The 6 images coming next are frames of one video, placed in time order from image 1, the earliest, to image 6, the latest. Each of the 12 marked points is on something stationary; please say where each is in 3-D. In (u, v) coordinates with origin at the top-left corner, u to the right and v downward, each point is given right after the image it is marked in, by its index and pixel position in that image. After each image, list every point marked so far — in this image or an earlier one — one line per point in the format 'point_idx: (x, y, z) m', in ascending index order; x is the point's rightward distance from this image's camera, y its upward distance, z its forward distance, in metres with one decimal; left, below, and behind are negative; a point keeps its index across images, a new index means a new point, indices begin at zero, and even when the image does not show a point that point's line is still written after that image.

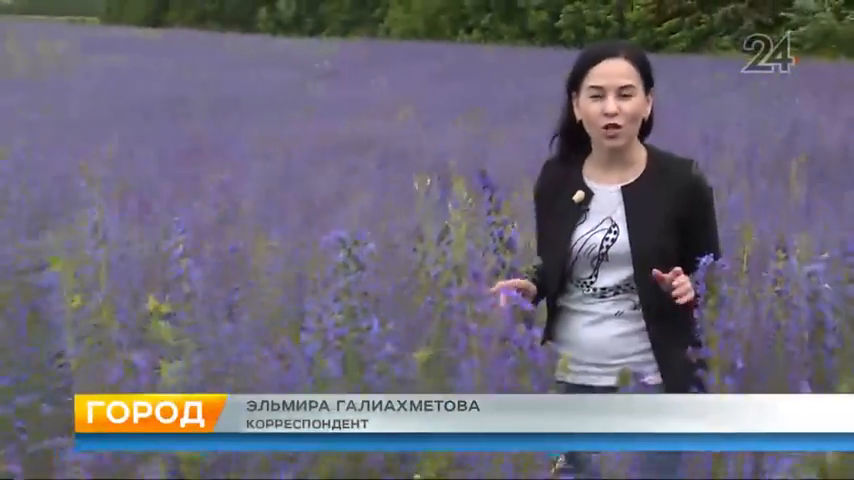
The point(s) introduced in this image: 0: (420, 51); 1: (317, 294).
0: (0.0, +0.4, +1.7) m
1: (-0.2, -0.1, +1.6) m
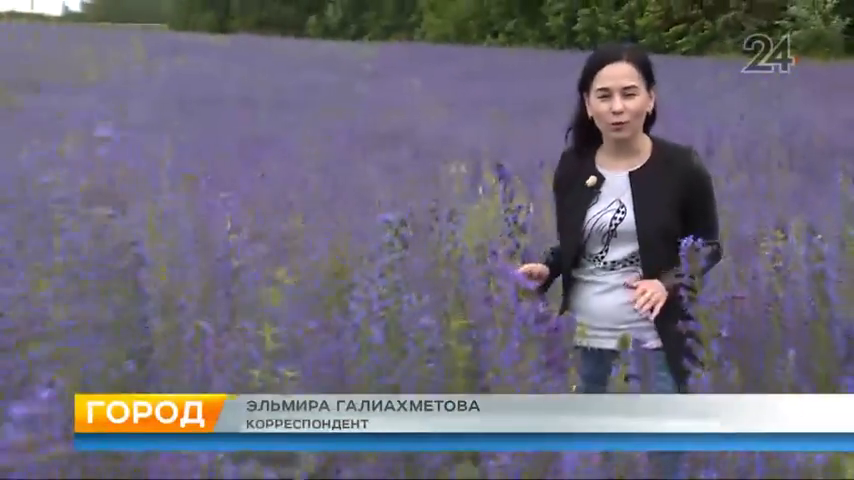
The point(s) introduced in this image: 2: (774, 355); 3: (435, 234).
0: (+0.1, +0.4, +1.9) m
1: (-0.1, -0.1, +1.9) m
2: (+0.8, -0.3, +2.0) m
3: (0.0, 0.0, +1.9) m
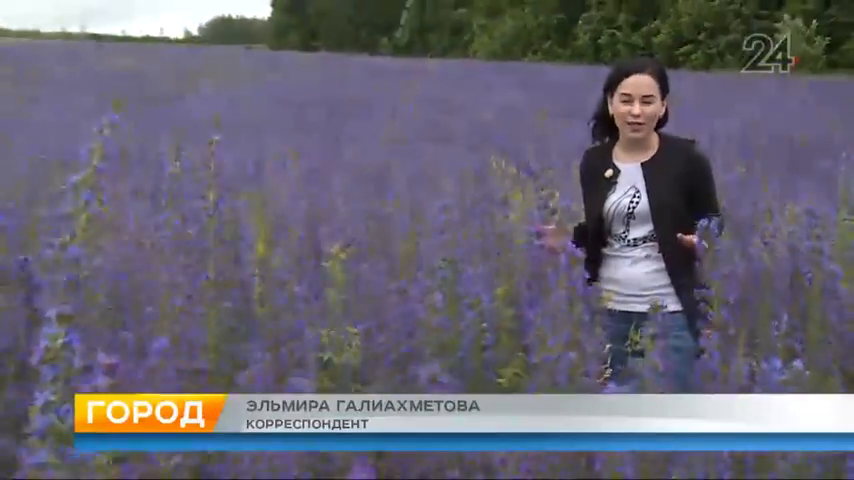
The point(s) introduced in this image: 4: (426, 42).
0: (+0.2, +0.5, +2.3) m
1: (0.0, 0.0, +2.3) m
2: (+0.9, -0.2, +2.3) m
3: (+0.1, +0.1, +2.3) m
4: (0.0, +0.5, +2.3) m
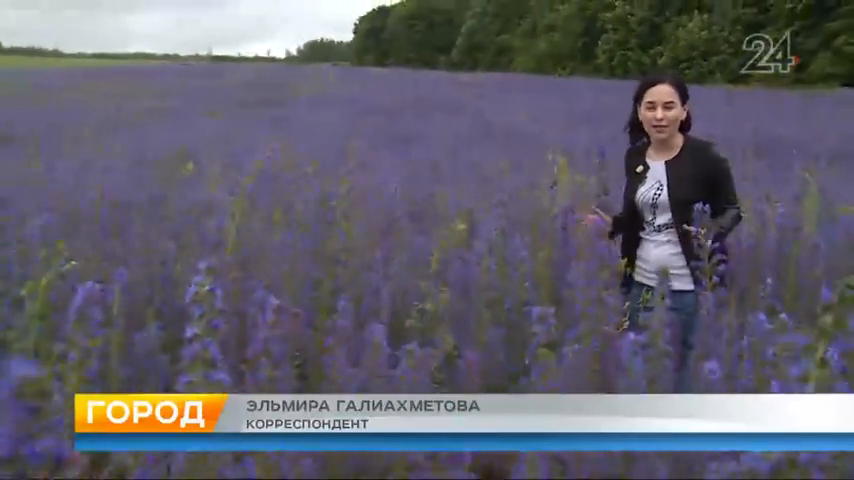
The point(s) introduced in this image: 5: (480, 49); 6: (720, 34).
0: (+0.4, +0.5, +2.9) m
1: (+0.2, +0.1, +2.9) m
2: (+1.1, -0.1, +2.9) m
3: (+0.3, +0.1, +2.9) m
4: (+0.2, +0.6, +2.9) m
5: (+0.2, +0.6, +2.9) m
6: (+1.0, +0.7, +2.8) m
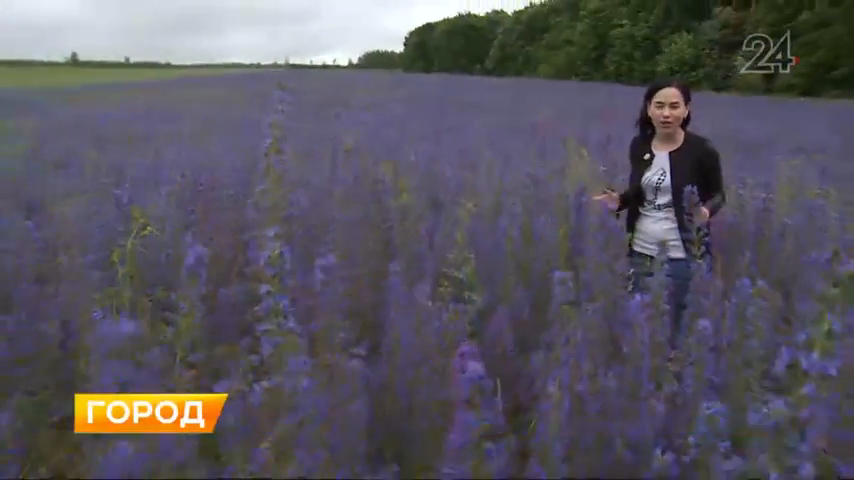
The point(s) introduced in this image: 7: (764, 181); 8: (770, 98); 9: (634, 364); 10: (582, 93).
0: (+0.5, +0.6, +3.5) m
1: (+0.3, +0.2, +3.5) m
2: (+1.2, -0.1, +3.5) m
3: (+0.5, +0.2, +3.5) m
4: (+0.3, +0.7, +3.4) m
5: (+0.3, +0.7, +3.5) m
6: (+1.1, +0.8, +3.4) m
7: (+1.4, +0.2, +3.5) m
8: (+1.3, +0.6, +3.5) m
9: (+0.5, -0.3, +2.1) m
10: (+0.6, +0.6, +3.5) m
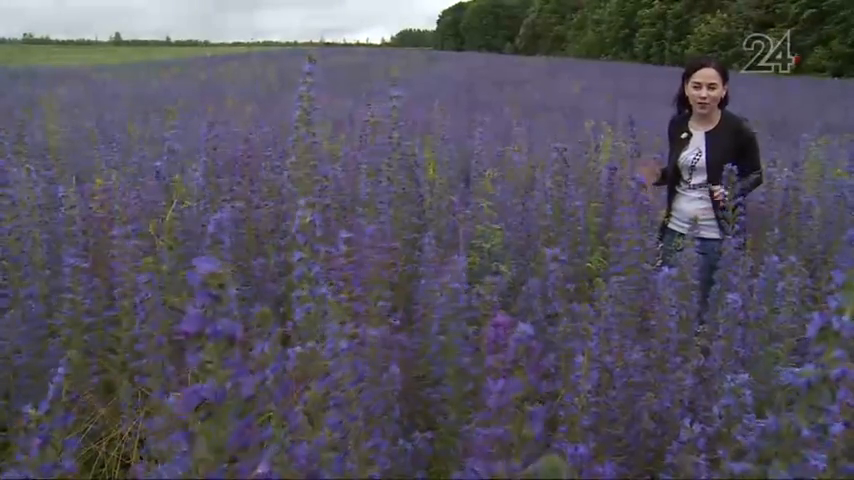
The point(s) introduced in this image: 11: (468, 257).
0: (+0.6, +0.7, +3.5) m
1: (+0.4, +0.2, +3.5) m
2: (+1.4, 0.0, +3.5) m
3: (+0.6, +0.3, +3.5) m
4: (+0.4, +0.8, +3.5) m
5: (+0.5, +0.8, +3.5) m
6: (+1.2, +0.8, +3.4) m
7: (+1.5, +0.3, +3.5) m
8: (+1.5, +0.6, +3.5) m
9: (+0.6, -0.2, +2.2) m
10: (+0.7, +0.7, +3.5) m
11: (+0.1, -0.1, +3.5) m
